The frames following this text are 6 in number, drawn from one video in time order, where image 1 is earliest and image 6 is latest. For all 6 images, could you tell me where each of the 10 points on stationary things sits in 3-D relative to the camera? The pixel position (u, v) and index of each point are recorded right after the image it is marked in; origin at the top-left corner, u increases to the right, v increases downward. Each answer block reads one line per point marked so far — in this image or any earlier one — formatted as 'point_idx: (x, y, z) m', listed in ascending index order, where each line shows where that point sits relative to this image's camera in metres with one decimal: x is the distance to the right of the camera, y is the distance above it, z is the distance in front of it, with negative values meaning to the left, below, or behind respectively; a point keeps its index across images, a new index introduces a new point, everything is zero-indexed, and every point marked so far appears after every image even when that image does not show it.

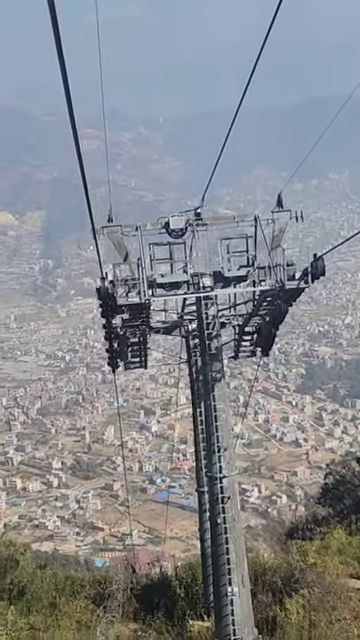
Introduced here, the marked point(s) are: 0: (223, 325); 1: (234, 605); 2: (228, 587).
0: (+0.2, 0.0, +4.2) m
1: (+0.2, -1.1, +3.8) m
2: (+0.2, -1.1, +3.9) m
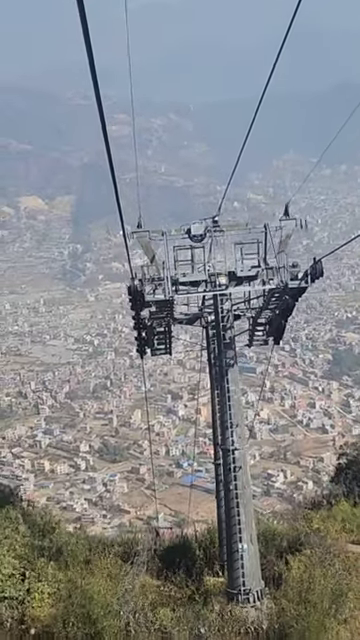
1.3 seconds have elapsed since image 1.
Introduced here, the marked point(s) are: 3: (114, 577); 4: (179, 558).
0: (+0.3, 0.0, +4.8) m
1: (+0.3, -1.1, +4.4) m
2: (+0.3, -1.0, +4.4) m
3: (-0.3, -1.2, +4.4) m
4: (0.0, -1.2, +5.0) m
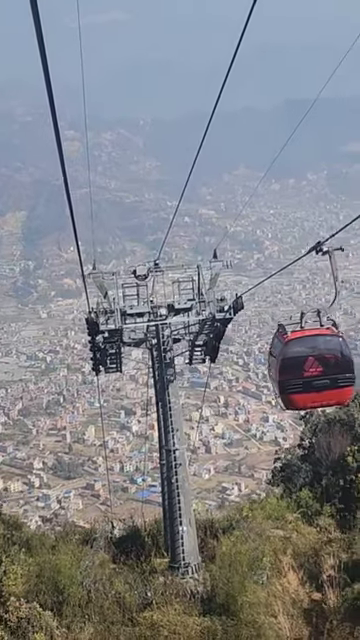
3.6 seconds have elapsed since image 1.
0: (0.0, -0.1, +5.7) m
1: (0.0, -1.2, +5.3) m
2: (0.0, -1.2, +5.3) m
3: (-0.6, -1.3, +5.2) m
4: (-0.3, -1.4, +5.9) m
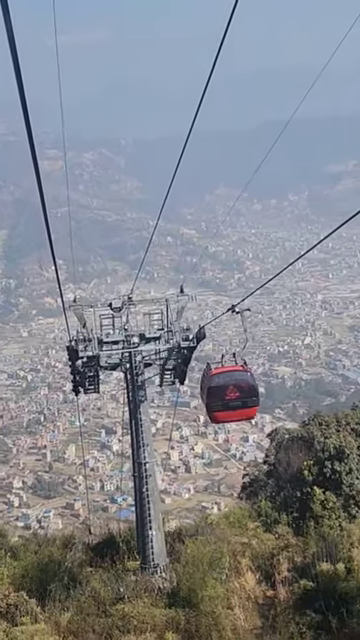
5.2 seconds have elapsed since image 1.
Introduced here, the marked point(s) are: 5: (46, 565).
0: (-0.2, -0.3, +6.4) m
1: (-0.2, -1.4, +5.9) m
2: (-0.2, -1.3, +6.0) m
3: (-0.8, -1.5, +5.9) m
4: (-0.5, -1.6, +6.6) m
5: (-0.8, -1.4, +5.6) m
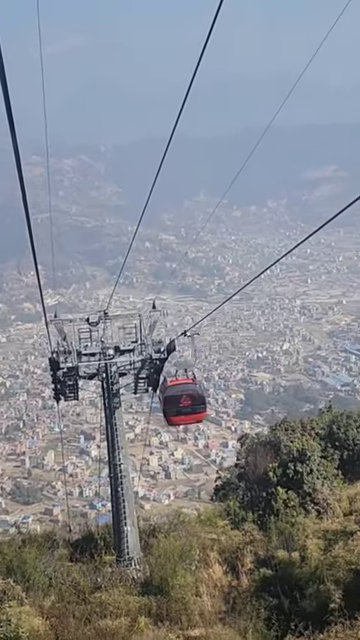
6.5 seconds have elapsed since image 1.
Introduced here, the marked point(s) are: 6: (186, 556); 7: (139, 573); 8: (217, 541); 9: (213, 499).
0: (-0.4, -0.4, +6.9) m
1: (-0.3, -1.5, +6.4) m
2: (-0.4, -1.4, +6.5) m
3: (-0.9, -1.5, +6.4) m
4: (-0.7, -1.7, +7.1) m
5: (-1.0, -1.5, +6.1) m
6: (0.0, -1.5, +6.0) m
7: (-0.3, -1.6, +6.1) m
8: (+0.3, -1.6, +6.7) m
9: (+0.3, -1.9, +10.0) m
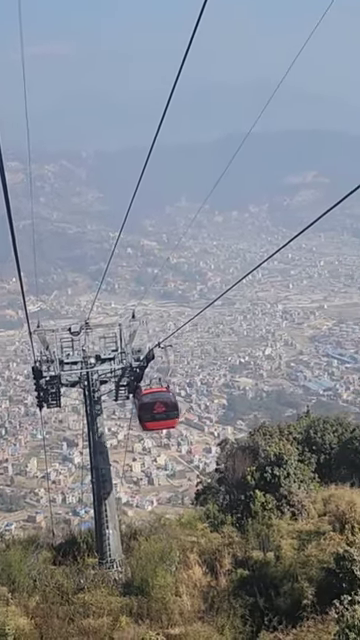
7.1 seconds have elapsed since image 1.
0: (-0.5, -0.5, +7.1) m
1: (-0.5, -1.5, +6.6) m
2: (-0.5, -1.5, +6.7) m
3: (-1.1, -1.6, +6.6) m
4: (-0.8, -1.7, +7.3) m
5: (-1.1, -1.6, +6.3) m
6: (-0.1, -1.5, +6.2) m
7: (-0.4, -1.7, +6.3) m
8: (+0.1, -1.6, +6.9) m
9: (+0.1, -1.9, +10.2) m
